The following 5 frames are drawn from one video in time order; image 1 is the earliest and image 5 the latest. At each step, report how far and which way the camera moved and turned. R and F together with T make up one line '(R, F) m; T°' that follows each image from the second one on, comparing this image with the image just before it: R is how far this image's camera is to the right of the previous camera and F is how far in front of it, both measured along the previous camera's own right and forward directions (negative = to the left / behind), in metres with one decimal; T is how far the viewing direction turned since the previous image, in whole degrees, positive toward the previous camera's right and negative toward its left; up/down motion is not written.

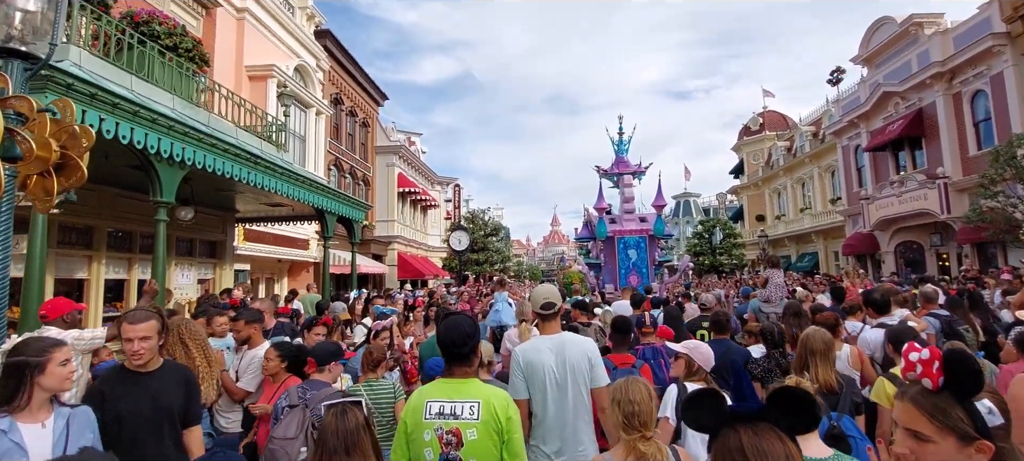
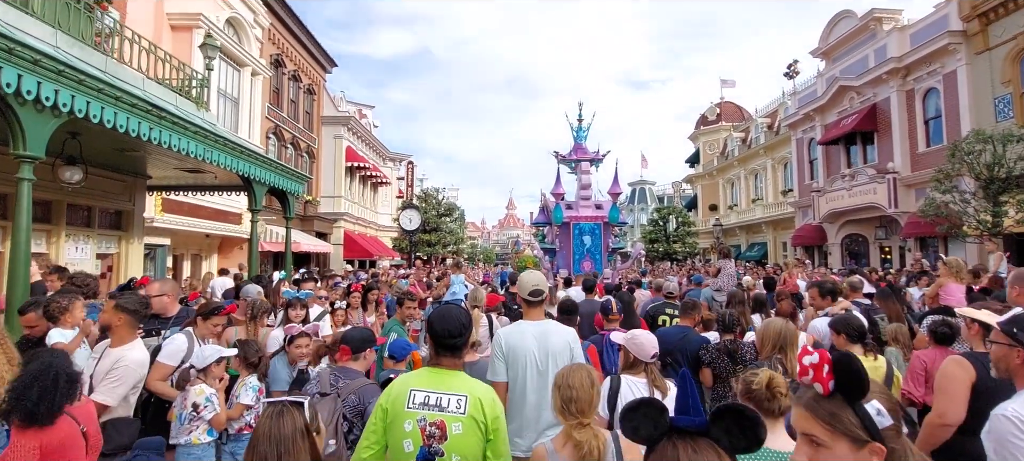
(+0.1, +0.8) m; +5°
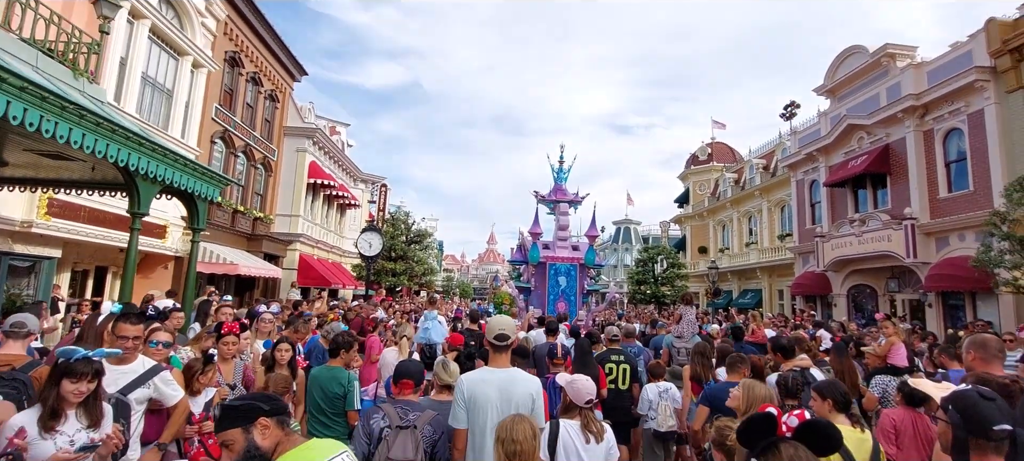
(+0.1, +2.2) m; +2°
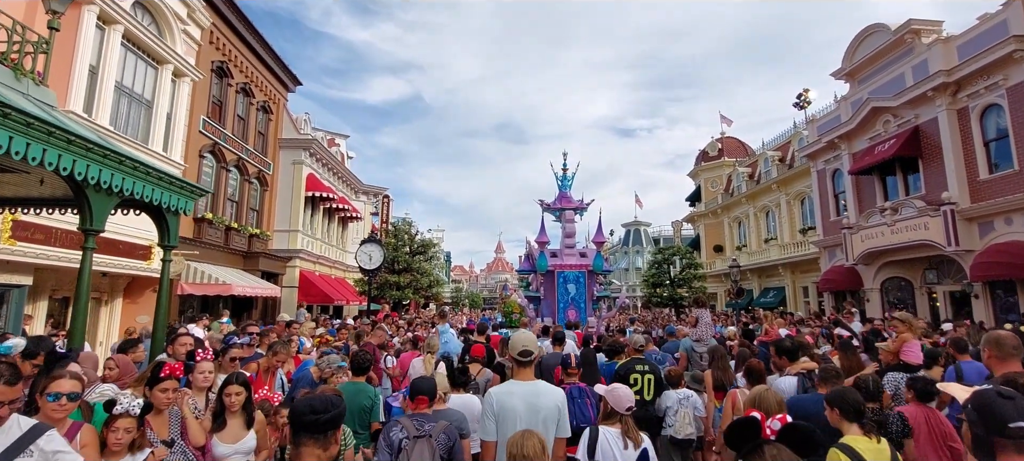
(-0.1, +1.0) m; -1°
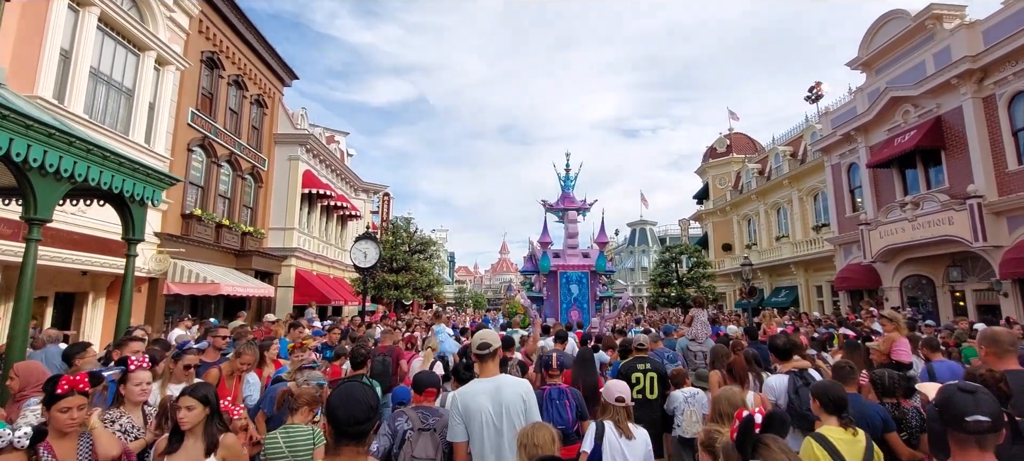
(+0.1, +0.7) m; -1°
